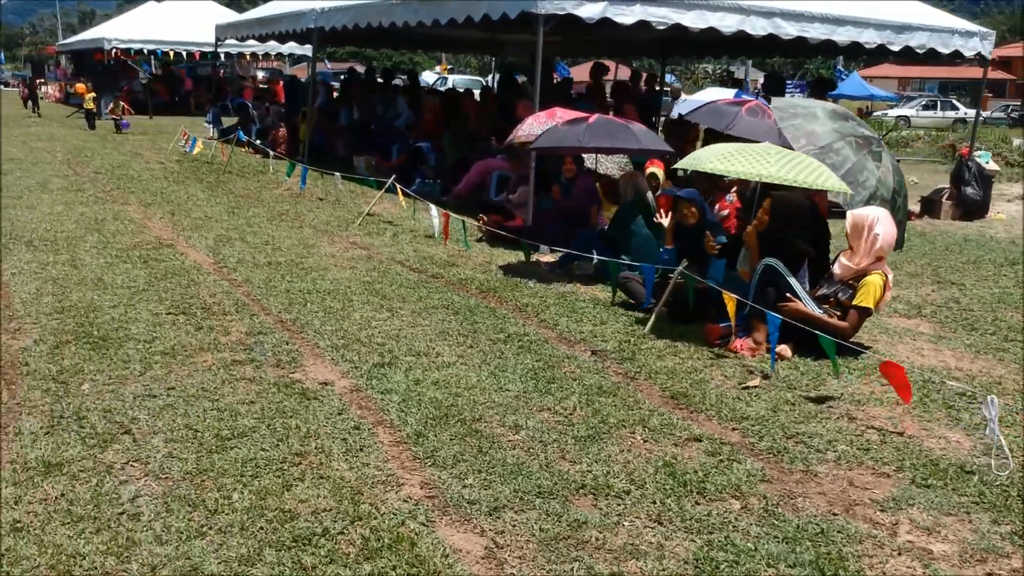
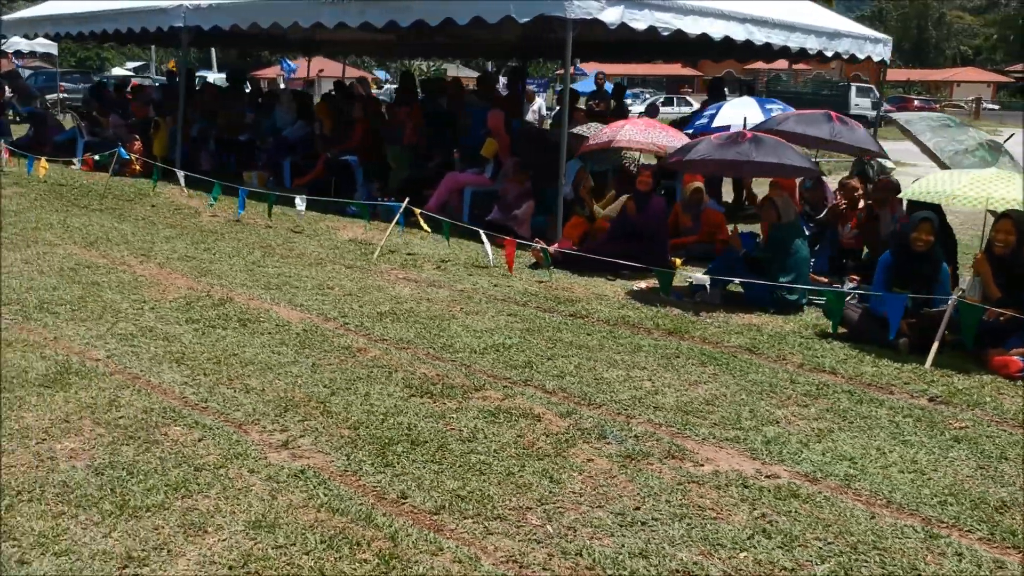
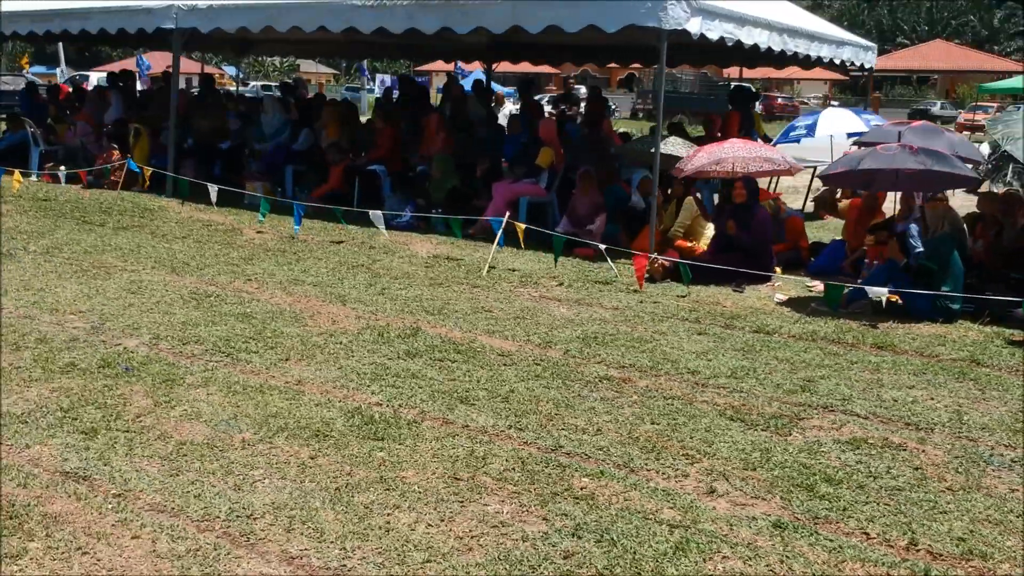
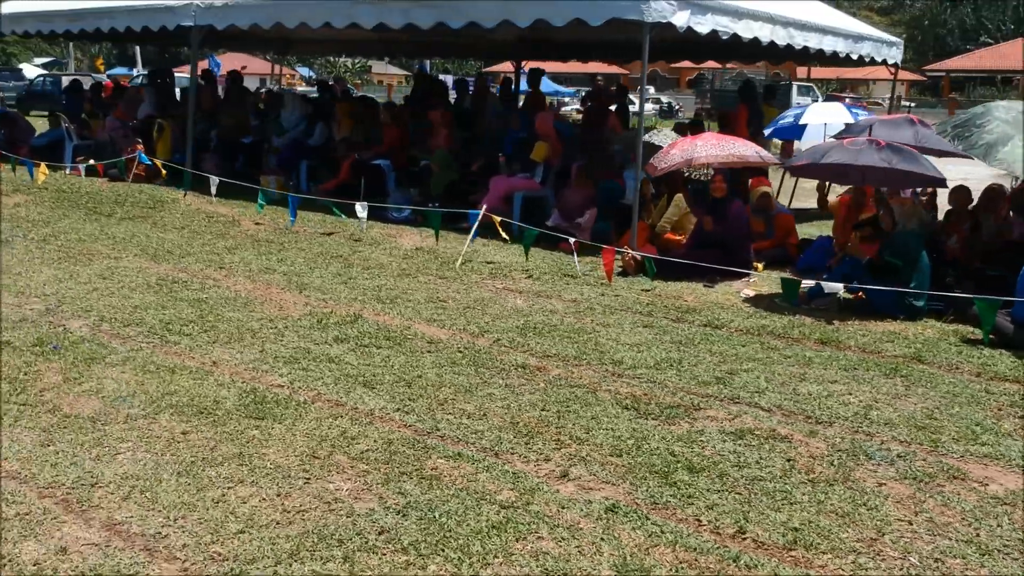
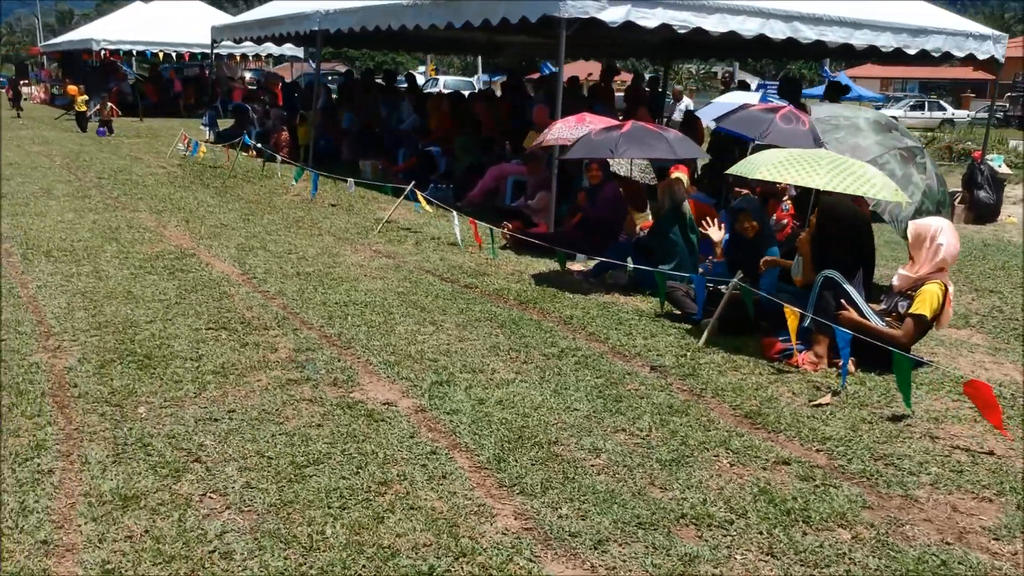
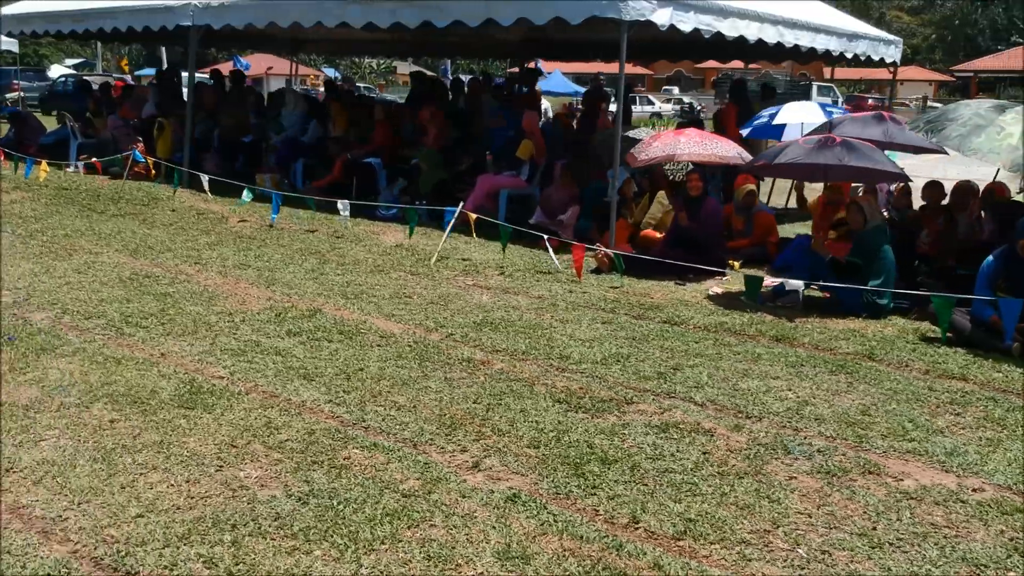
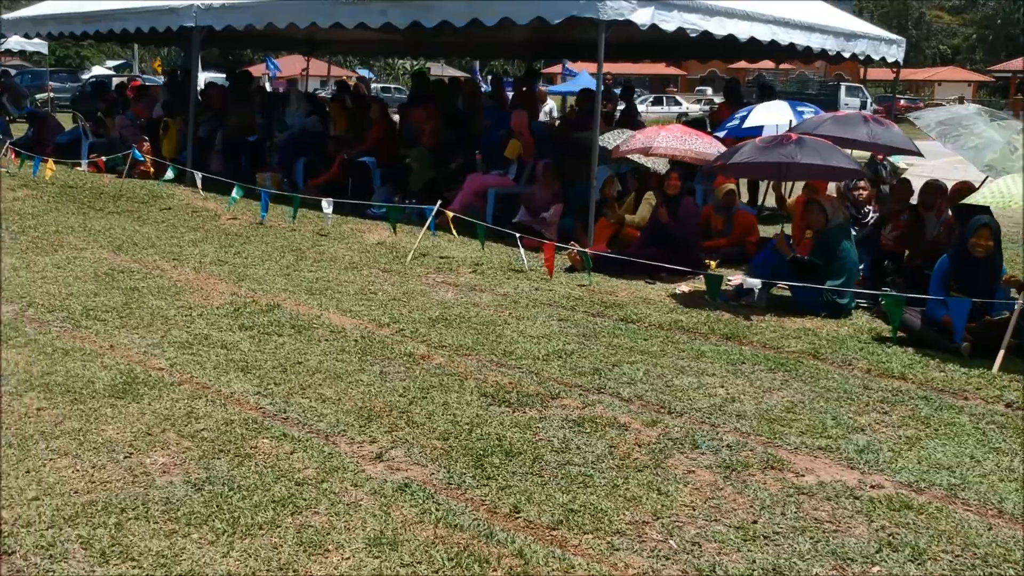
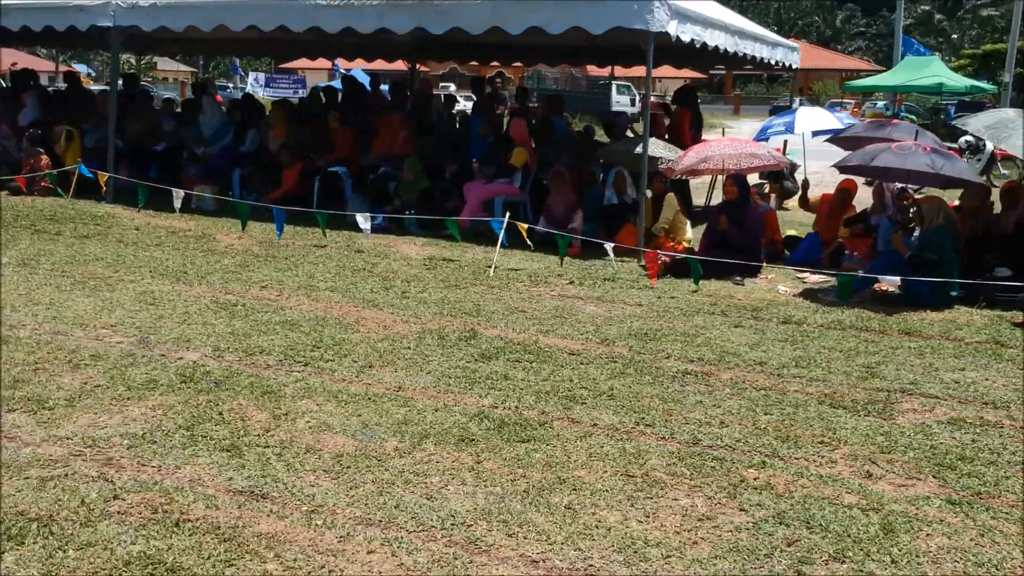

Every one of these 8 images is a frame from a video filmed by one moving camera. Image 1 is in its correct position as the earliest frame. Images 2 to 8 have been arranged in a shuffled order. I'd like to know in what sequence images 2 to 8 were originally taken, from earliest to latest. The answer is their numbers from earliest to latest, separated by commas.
5, 2, 7, 6, 4, 3, 8
